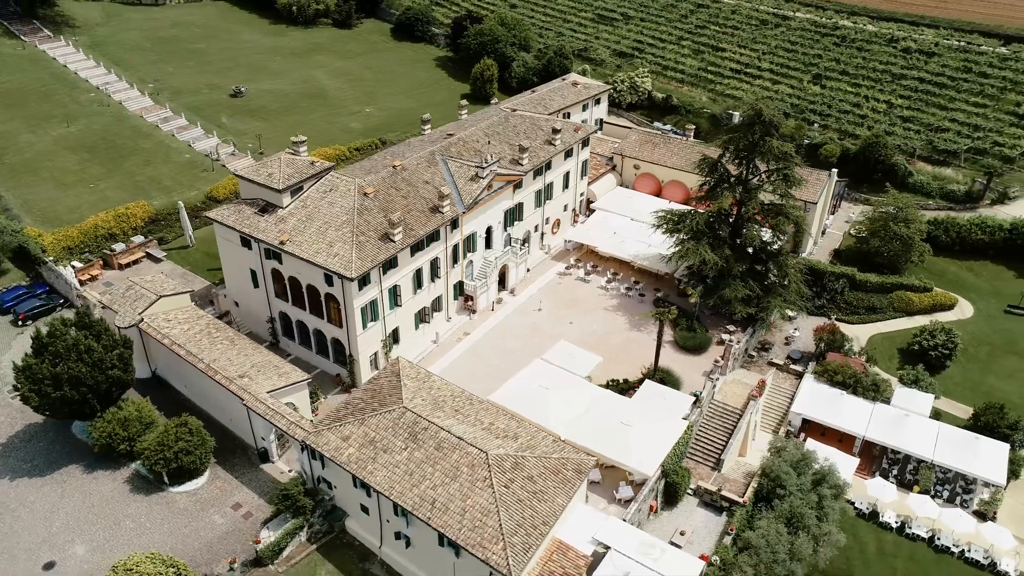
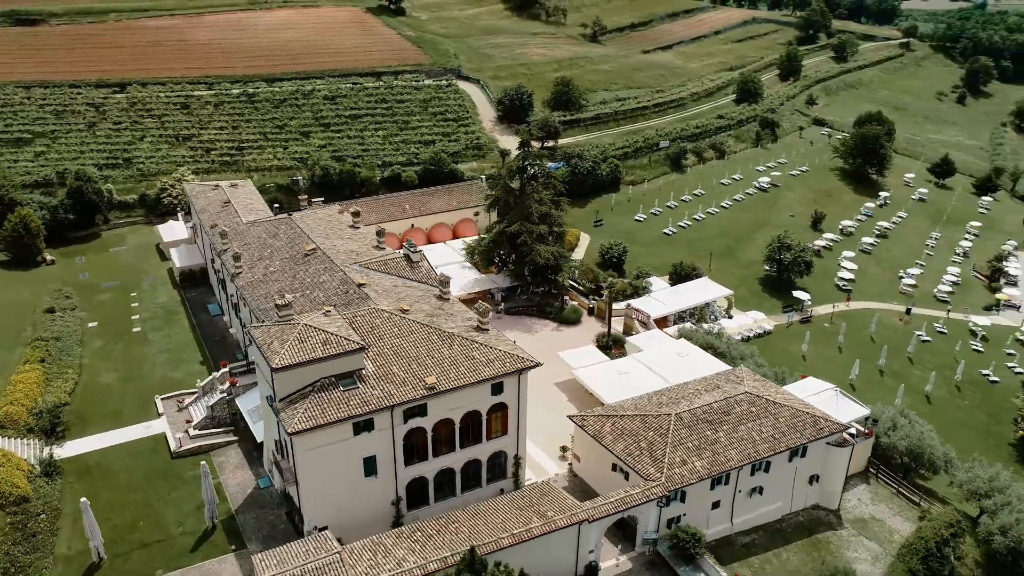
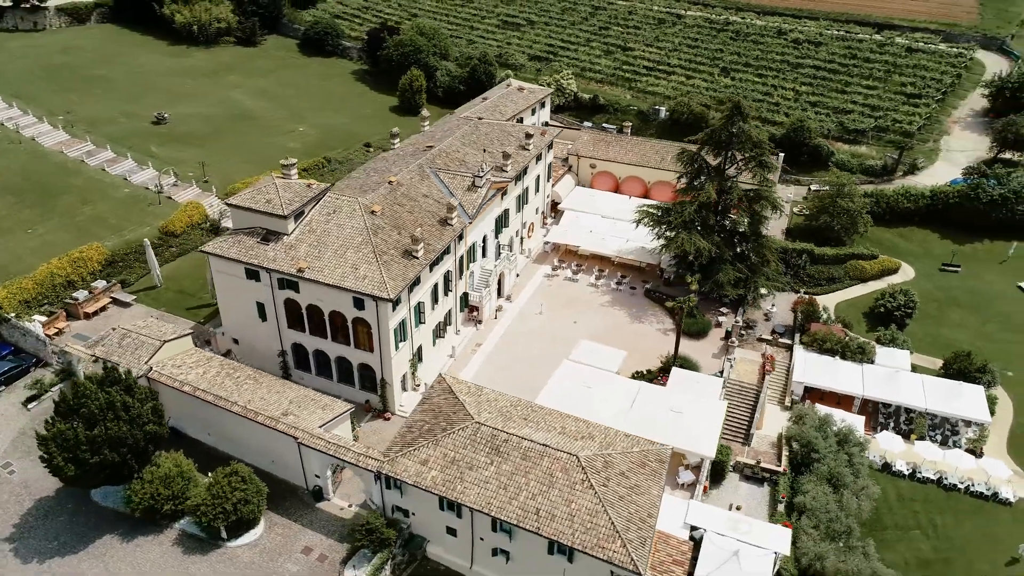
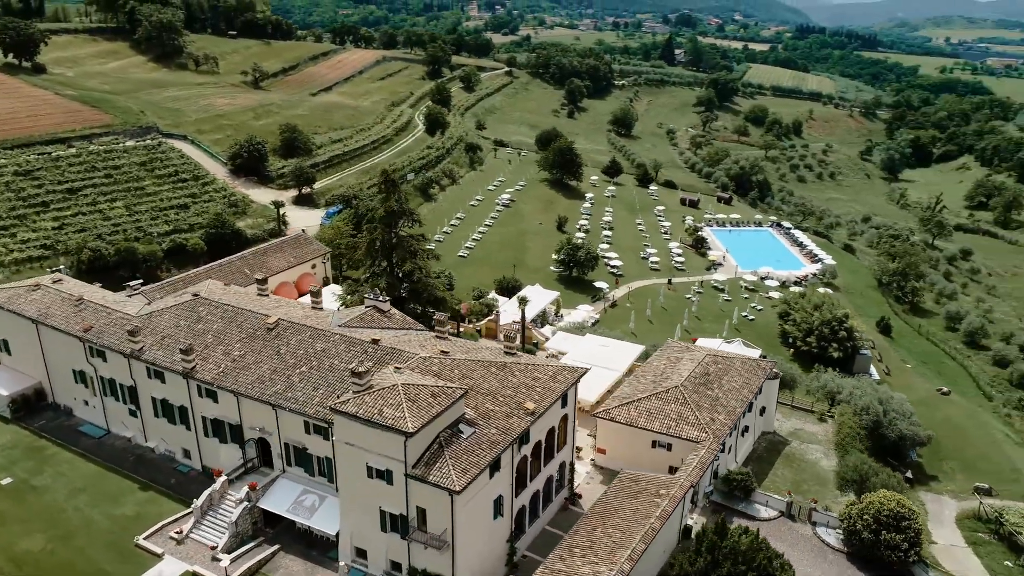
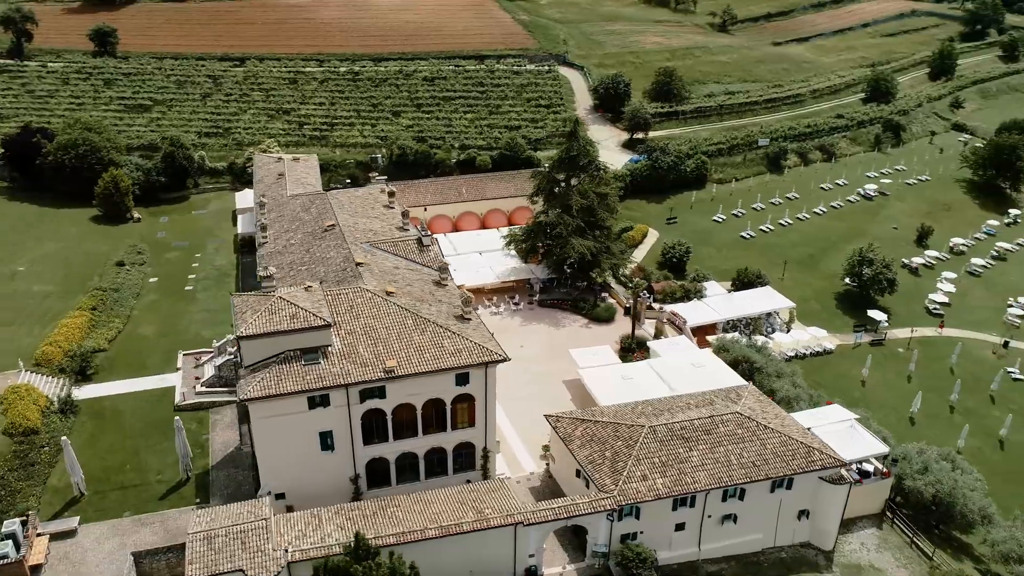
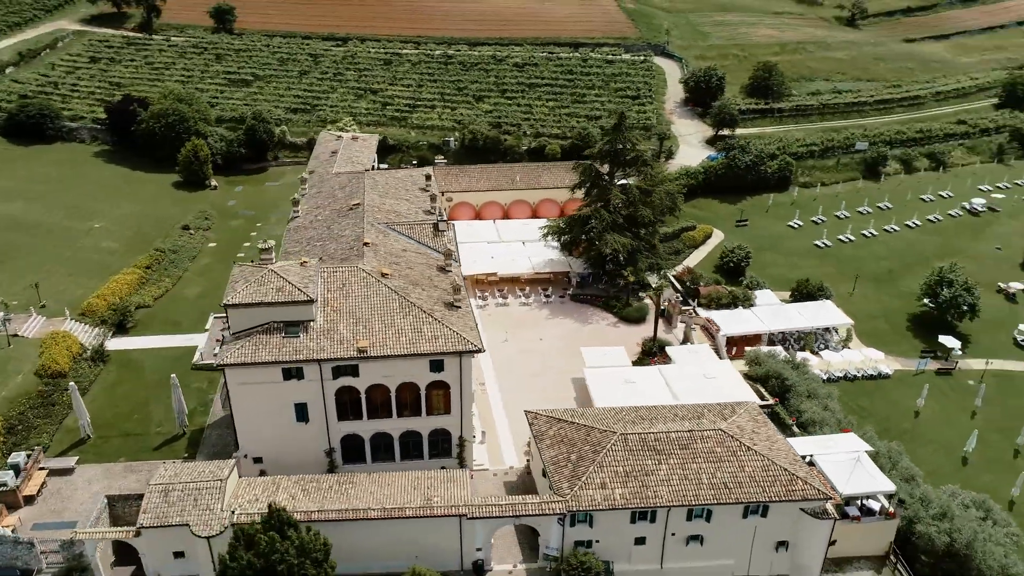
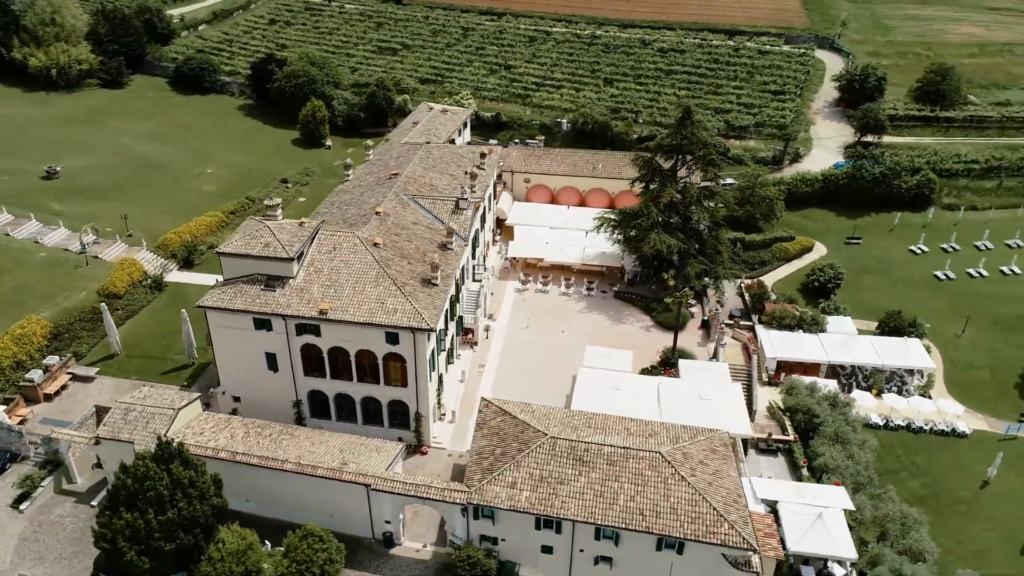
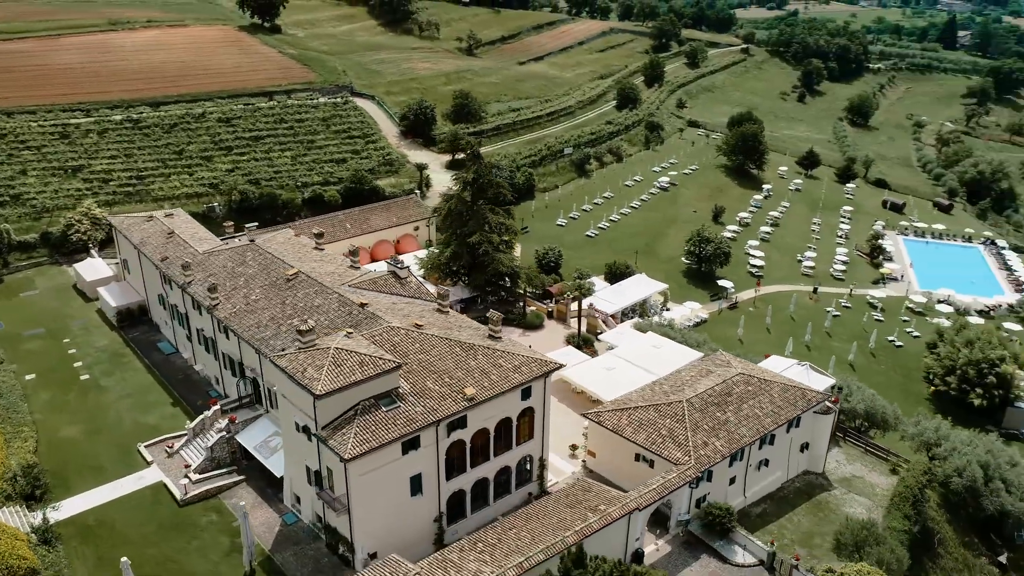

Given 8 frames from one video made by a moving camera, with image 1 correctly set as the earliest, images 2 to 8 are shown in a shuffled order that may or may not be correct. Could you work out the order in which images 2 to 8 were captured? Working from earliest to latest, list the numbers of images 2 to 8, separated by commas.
3, 7, 6, 5, 2, 8, 4
